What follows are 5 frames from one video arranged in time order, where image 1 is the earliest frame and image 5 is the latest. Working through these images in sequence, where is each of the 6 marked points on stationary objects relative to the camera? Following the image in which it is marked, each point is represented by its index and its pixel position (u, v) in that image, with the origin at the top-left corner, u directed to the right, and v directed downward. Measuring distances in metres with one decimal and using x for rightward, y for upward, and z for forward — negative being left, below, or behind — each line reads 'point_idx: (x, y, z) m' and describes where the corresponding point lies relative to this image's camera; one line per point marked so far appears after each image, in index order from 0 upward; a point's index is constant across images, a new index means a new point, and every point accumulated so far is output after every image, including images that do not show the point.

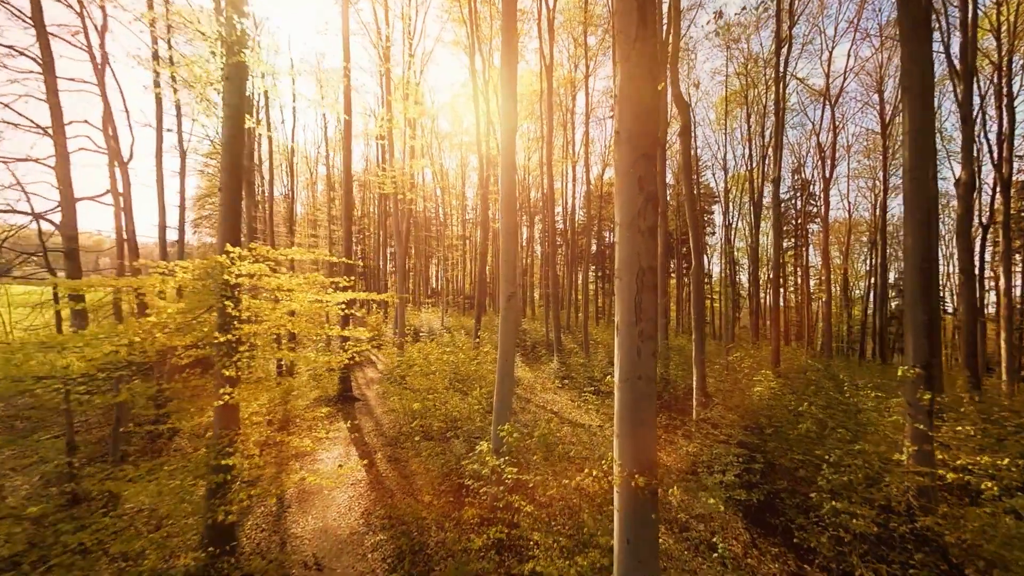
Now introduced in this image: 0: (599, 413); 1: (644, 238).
0: (+2.0, -2.9, +9.8) m
1: (+0.9, +0.3, +2.8) m
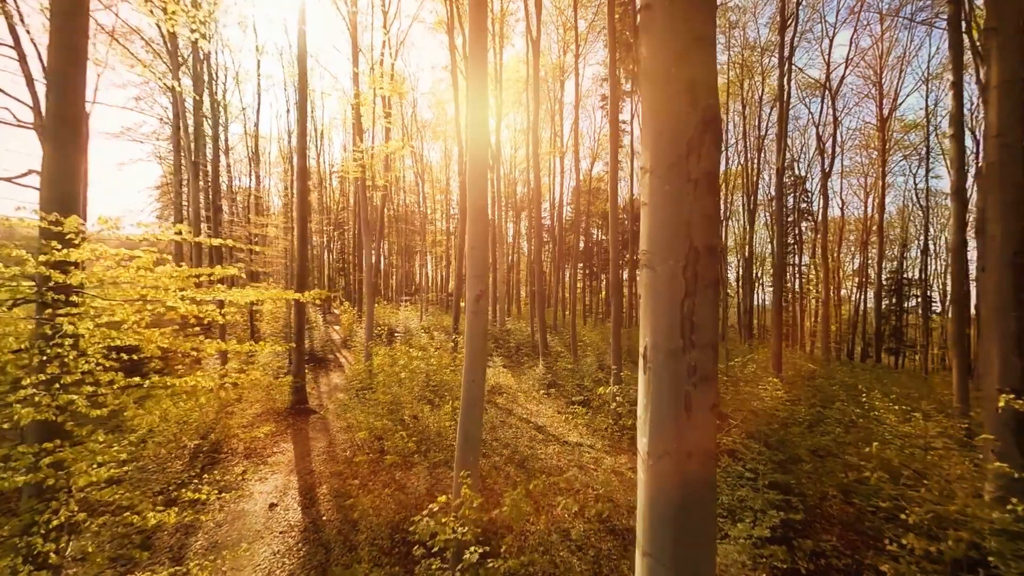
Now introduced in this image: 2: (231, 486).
0: (+1.6, -2.9, +8.6) m
1: (+0.7, +0.3, +1.5) m
2: (-4.0, -2.9, +6.1) m
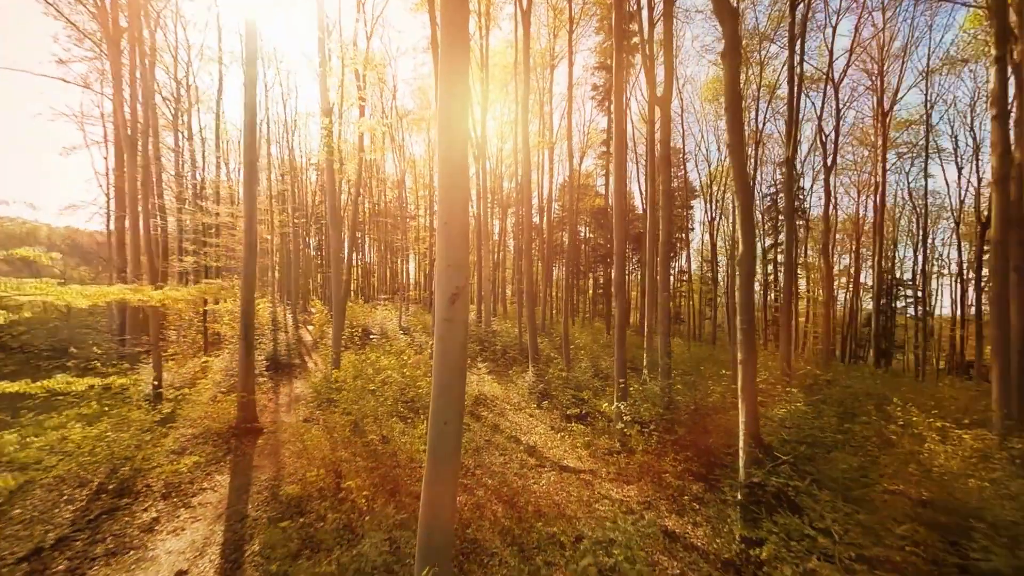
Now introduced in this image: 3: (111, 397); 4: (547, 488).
0: (+1.3, -2.9, +7.3) m
1: (+0.7, +0.4, +0.3) m
2: (-4.2, -2.8, +4.6) m
3: (-7.0, -1.9, +7.4) m
4: (+0.5, -2.9, +6.2) m
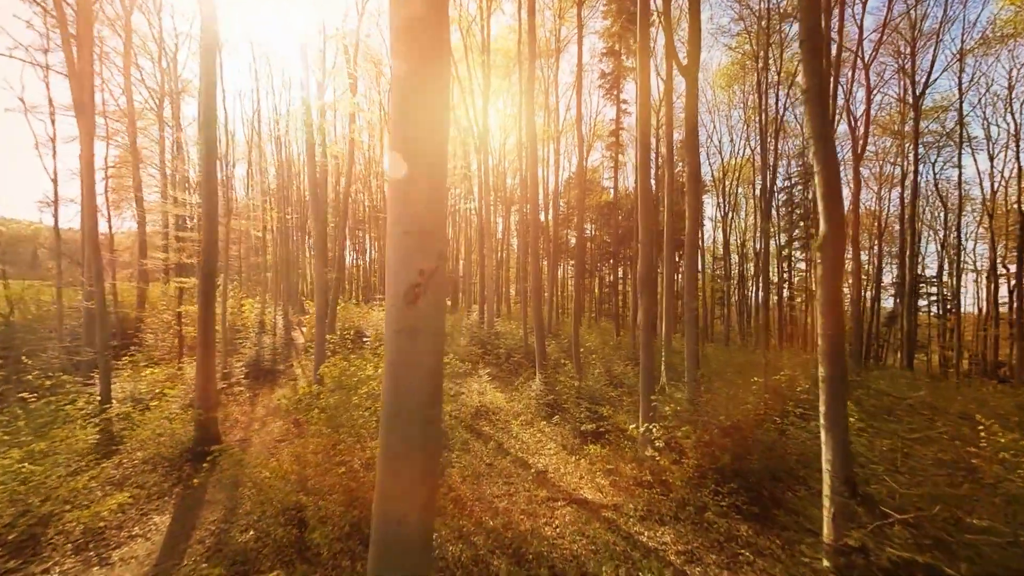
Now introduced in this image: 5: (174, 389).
0: (+1.4, -2.8, +6.1) m
1: (+0.7, +0.4, -1.0) m
2: (-4.1, -2.8, +3.5) m
3: (-6.9, -1.9, +6.2) m
4: (+0.6, -2.9, +5.0) m
5: (-6.9, -2.1, +8.6) m
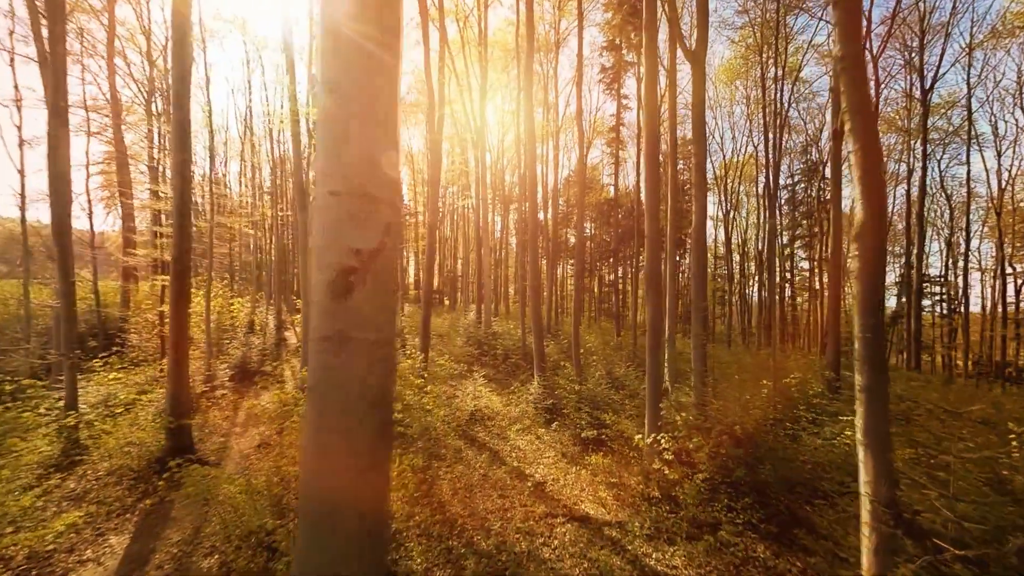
0: (+1.4, -2.8, +5.6) m
1: (+0.7, +0.4, -1.4) m
2: (-4.2, -2.7, +3.0) m
3: (-7.0, -1.9, +5.7) m
4: (+0.5, -2.9, +4.6) m
5: (-7.0, -2.0, +8.1) m
